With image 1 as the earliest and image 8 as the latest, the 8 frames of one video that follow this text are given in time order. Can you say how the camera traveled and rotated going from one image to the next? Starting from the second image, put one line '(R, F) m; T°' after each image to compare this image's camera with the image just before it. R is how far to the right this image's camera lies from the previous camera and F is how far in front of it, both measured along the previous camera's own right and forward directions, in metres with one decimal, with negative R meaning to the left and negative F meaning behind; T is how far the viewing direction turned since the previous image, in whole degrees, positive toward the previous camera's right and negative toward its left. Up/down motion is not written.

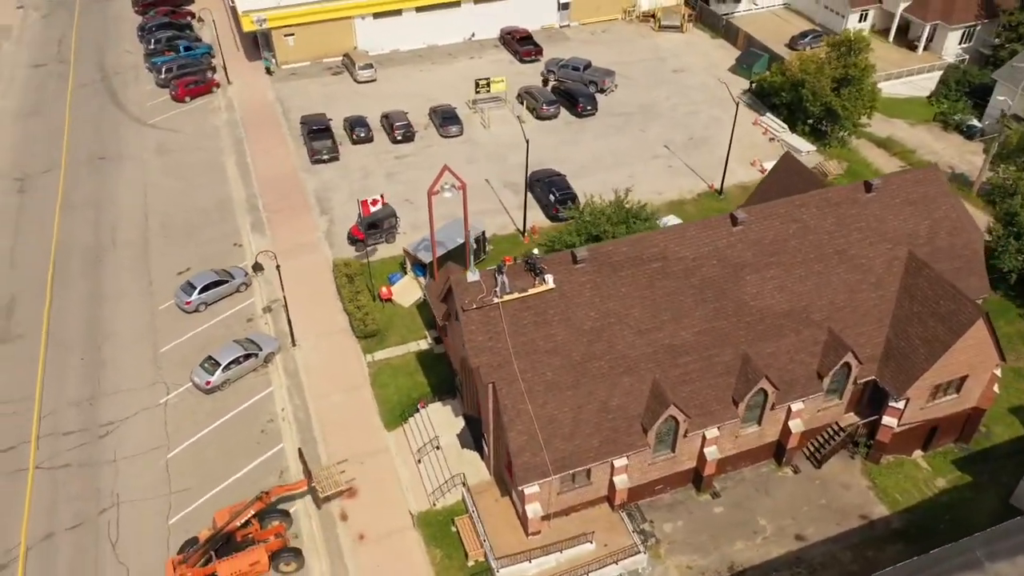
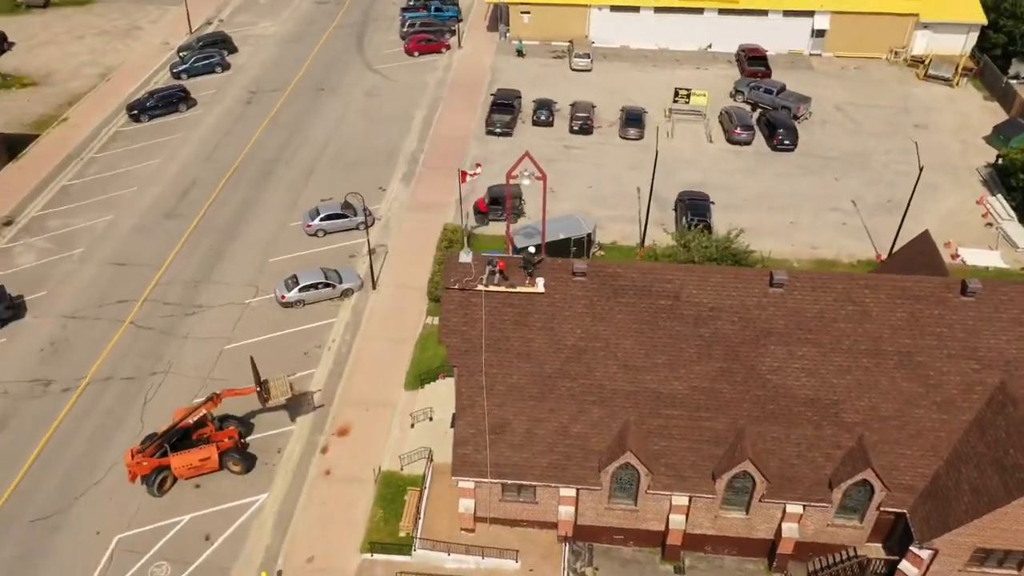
(+9.0, +2.3) m; -20°
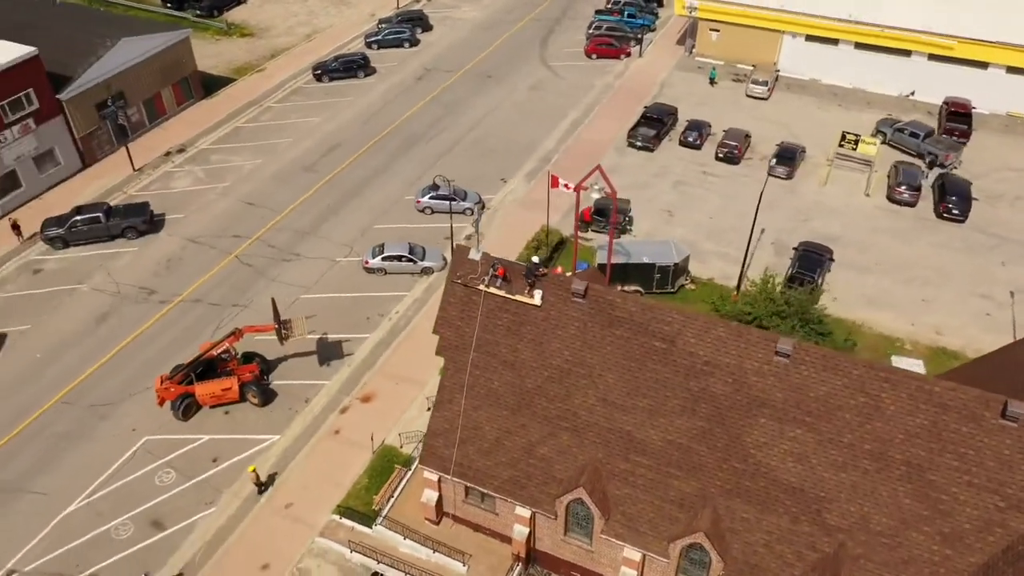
(+6.6, +1.3) m; -15°
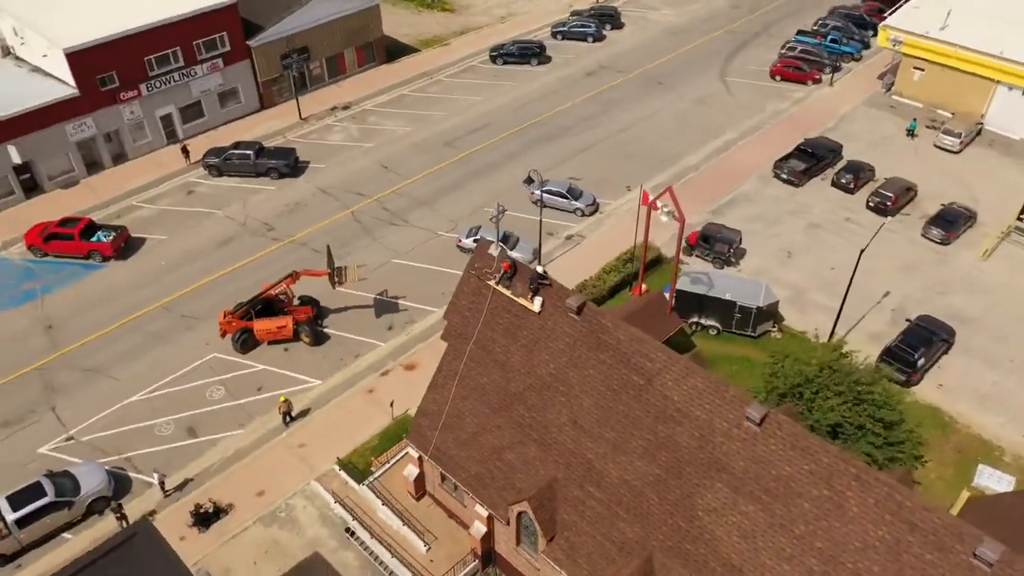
(+6.3, +0.9) m; -15°
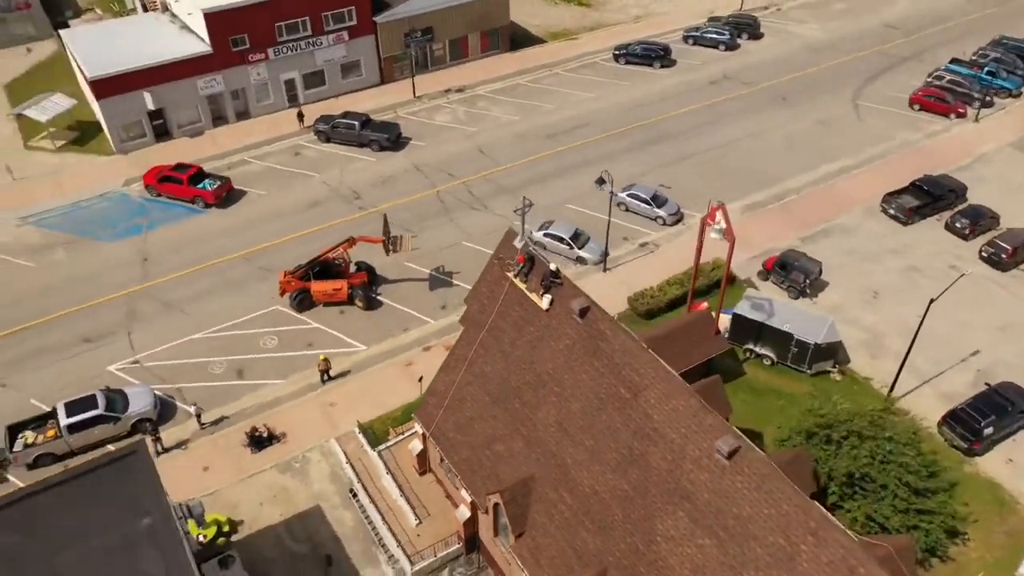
(+4.0, +0.3) m; -10°
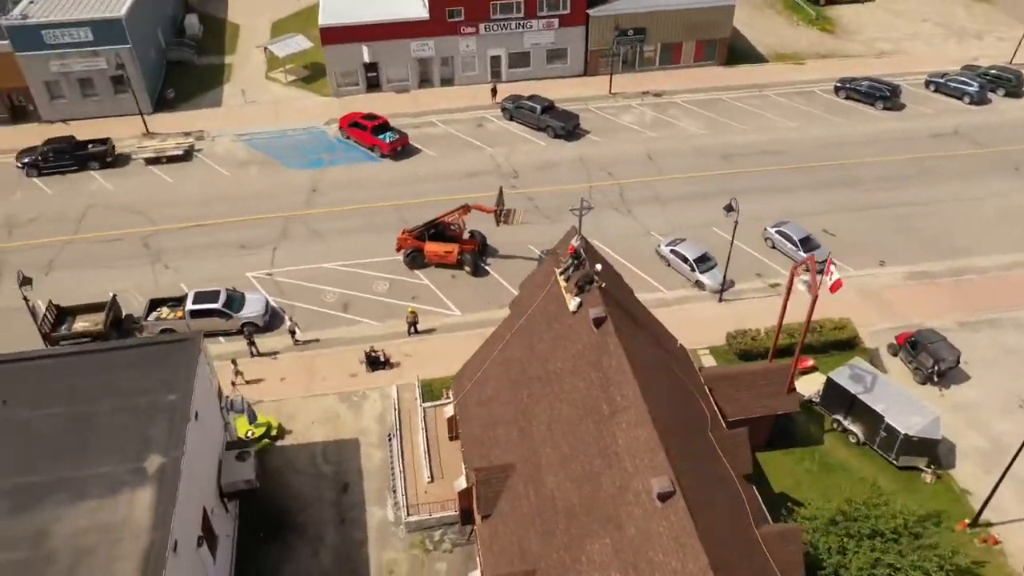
(+6.3, +0.5) m; -17°
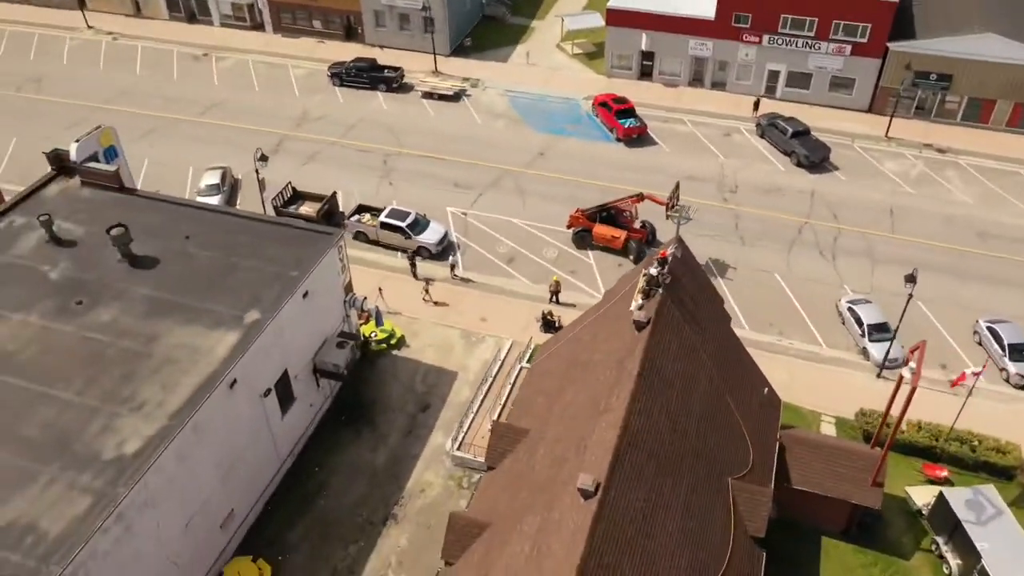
(+7.5, +0.4) m; -22°
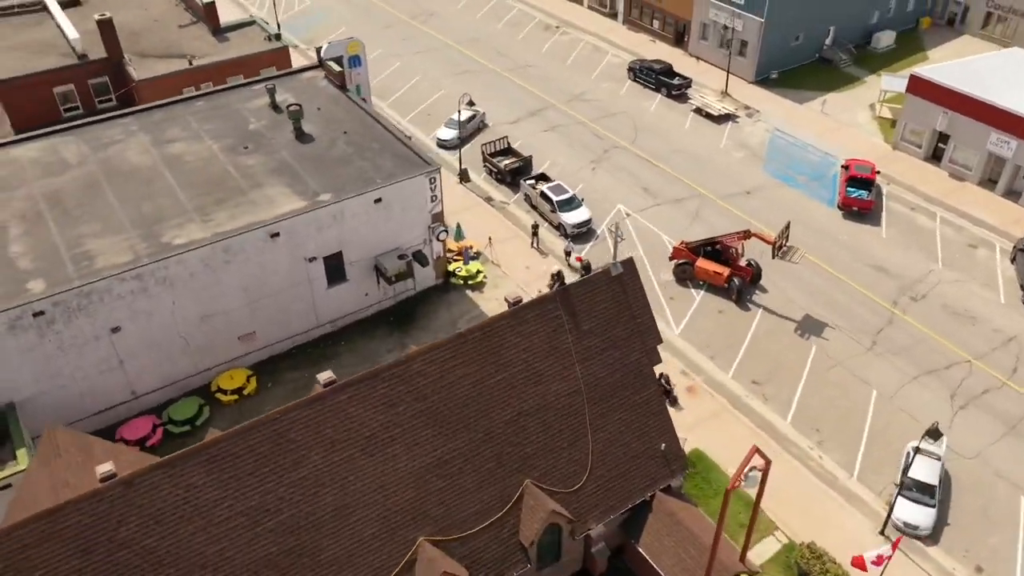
(+15.2, +1.8) m; -29°
